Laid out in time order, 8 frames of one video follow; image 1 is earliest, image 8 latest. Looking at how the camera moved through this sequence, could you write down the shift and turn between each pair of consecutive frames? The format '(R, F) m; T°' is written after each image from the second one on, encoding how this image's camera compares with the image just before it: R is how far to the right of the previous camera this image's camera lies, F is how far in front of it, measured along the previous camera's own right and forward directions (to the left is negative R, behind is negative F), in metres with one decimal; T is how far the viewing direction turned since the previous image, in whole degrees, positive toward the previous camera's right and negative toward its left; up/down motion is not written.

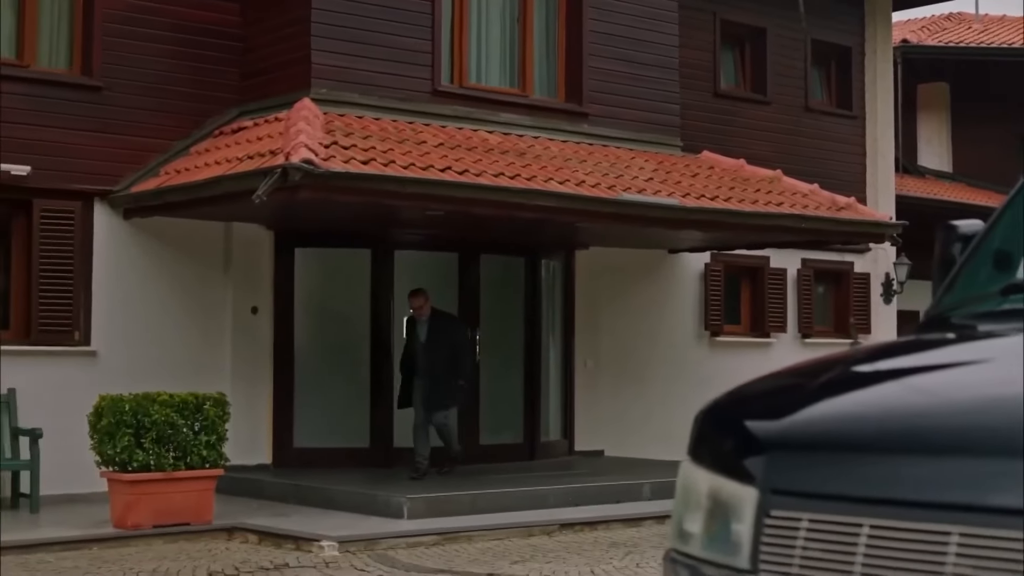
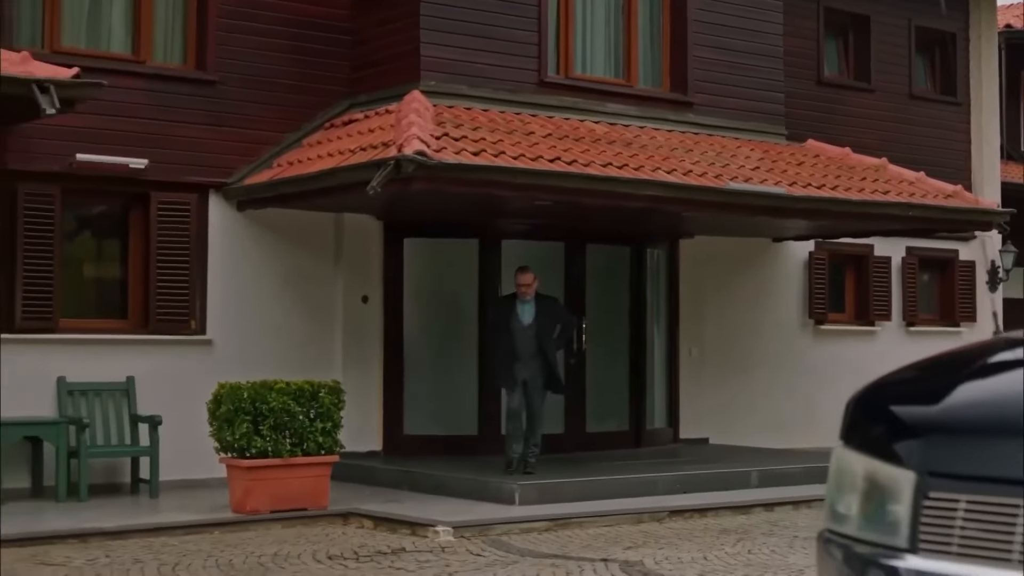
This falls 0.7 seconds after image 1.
(-0.1, -0.1) m; -3°
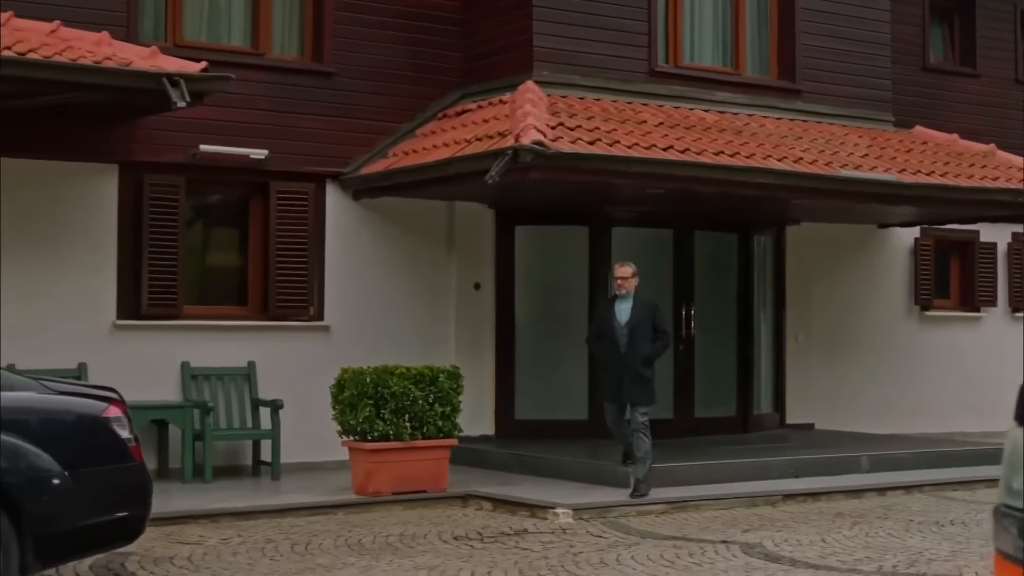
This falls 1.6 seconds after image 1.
(-0.2, -0.2) m; -3°
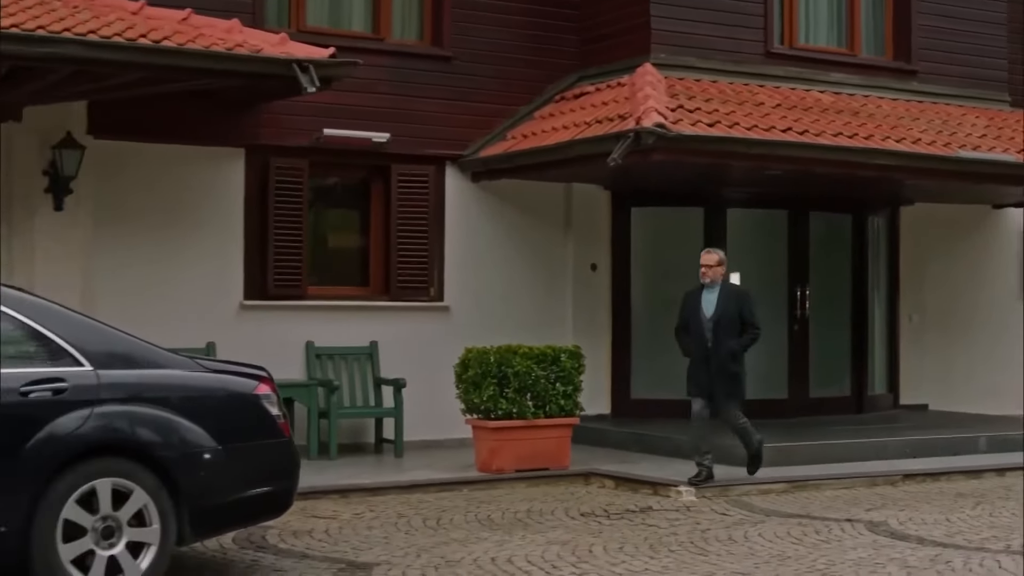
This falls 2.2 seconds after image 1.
(-0.2, -0.2) m; -3°
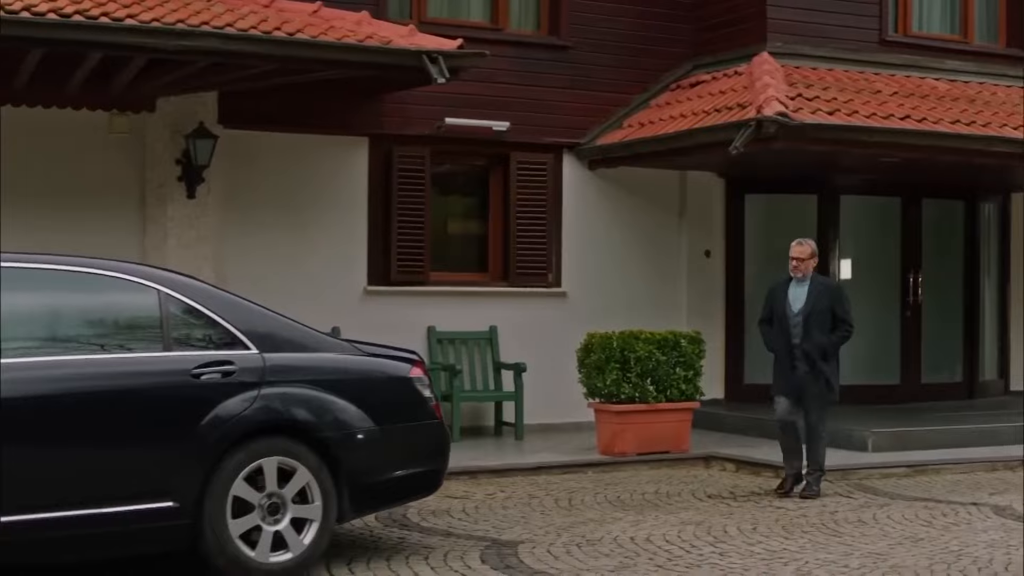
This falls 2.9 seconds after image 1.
(-0.2, -0.2) m; -3°
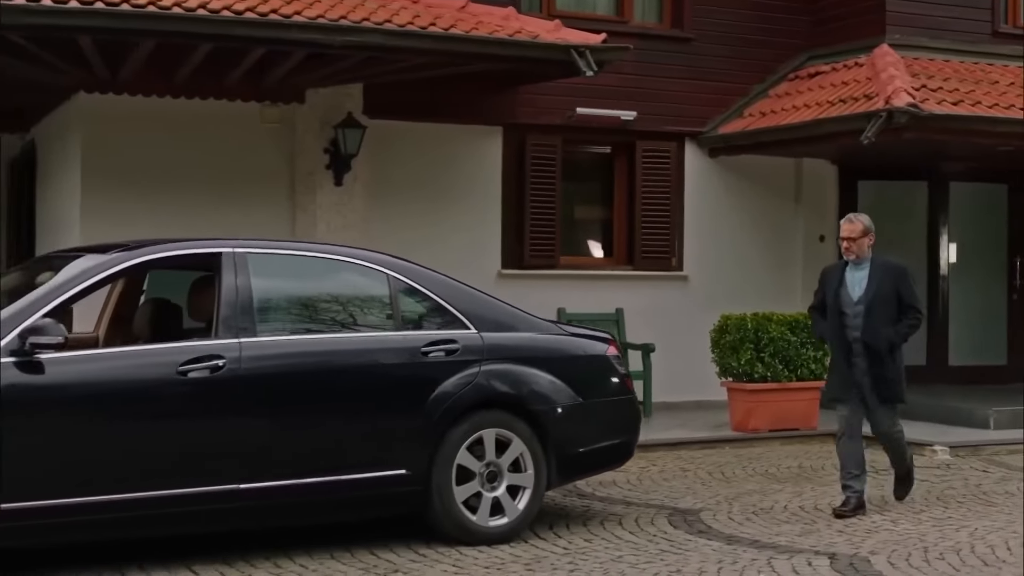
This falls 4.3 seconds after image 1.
(-0.6, -0.5) m; -1°
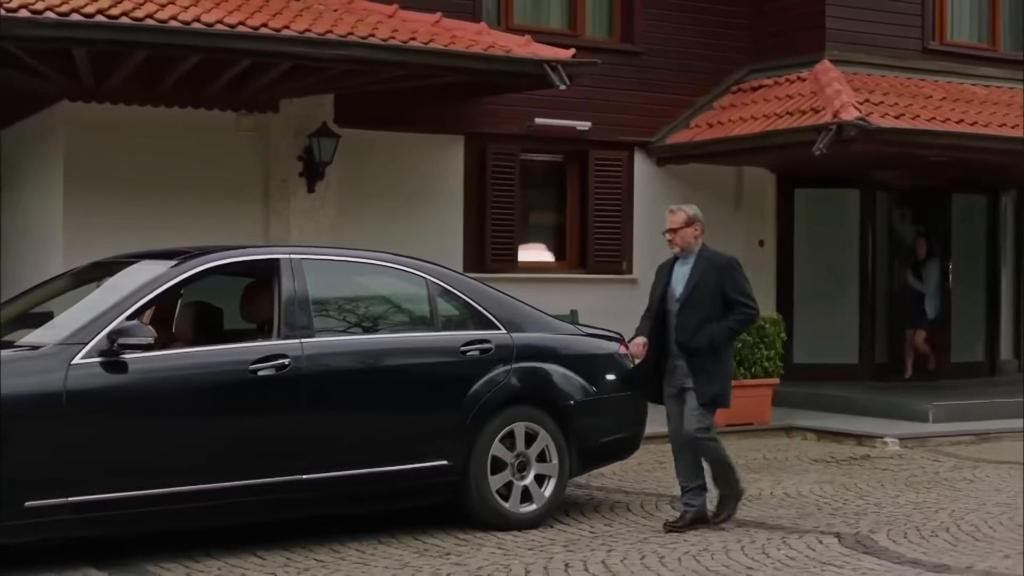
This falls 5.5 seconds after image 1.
(-0.7, -0.5) m; +4°
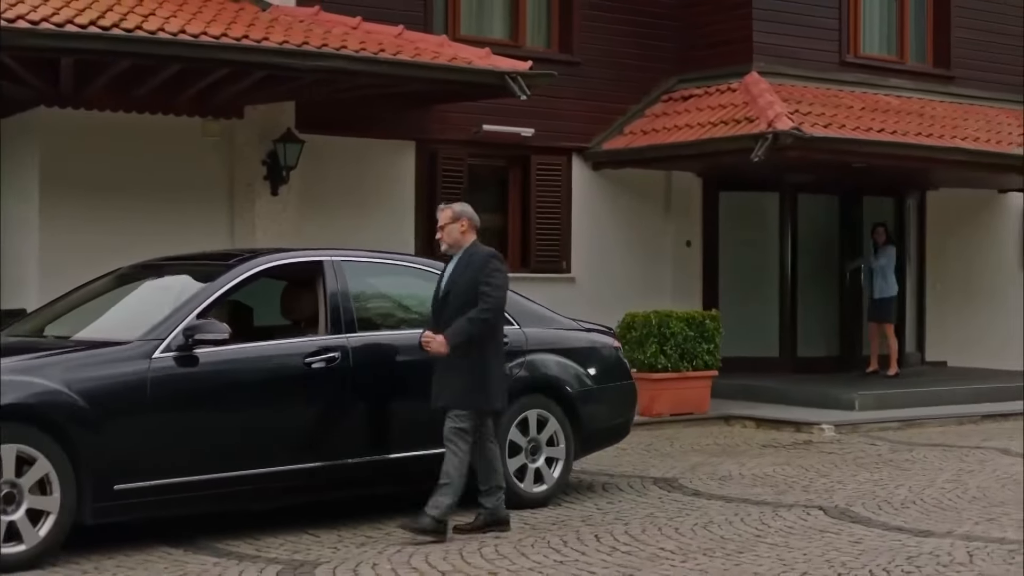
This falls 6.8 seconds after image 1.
(-0.7, -0.6) m; +5°
